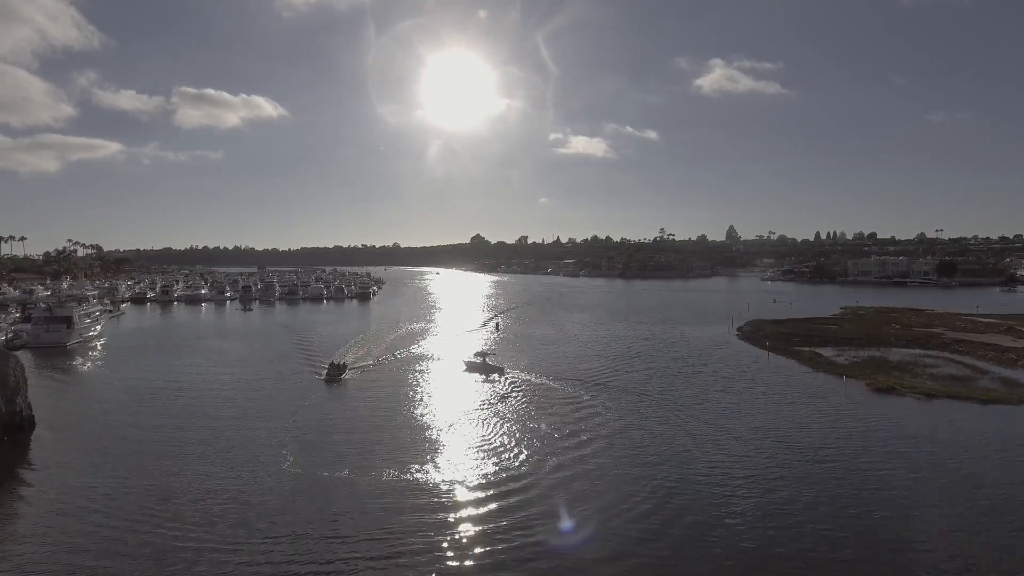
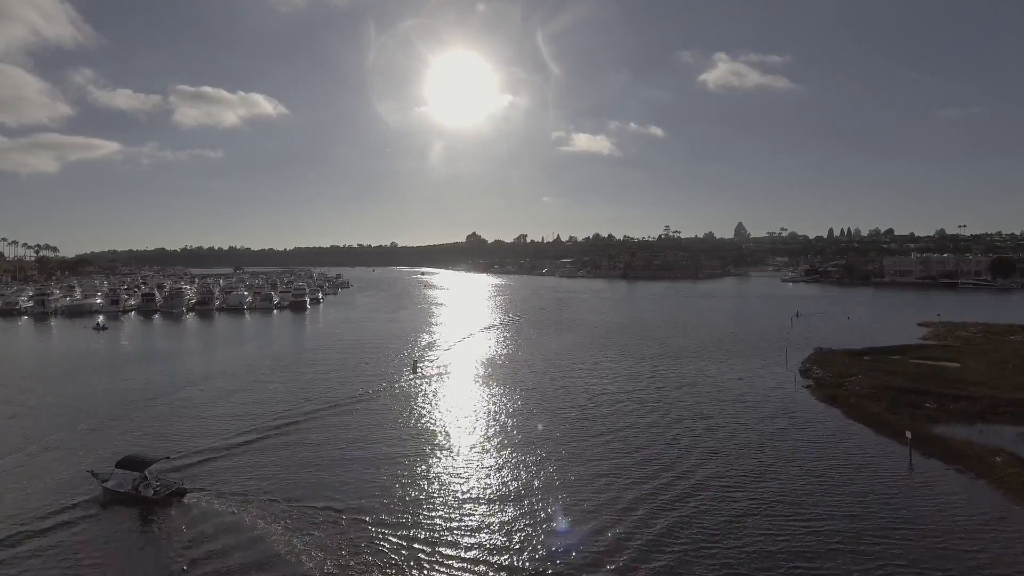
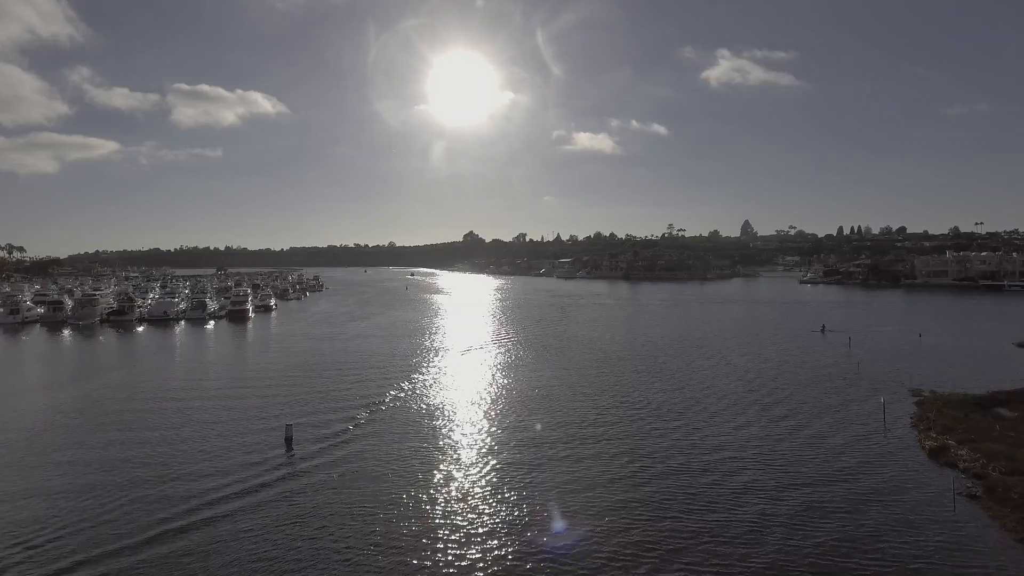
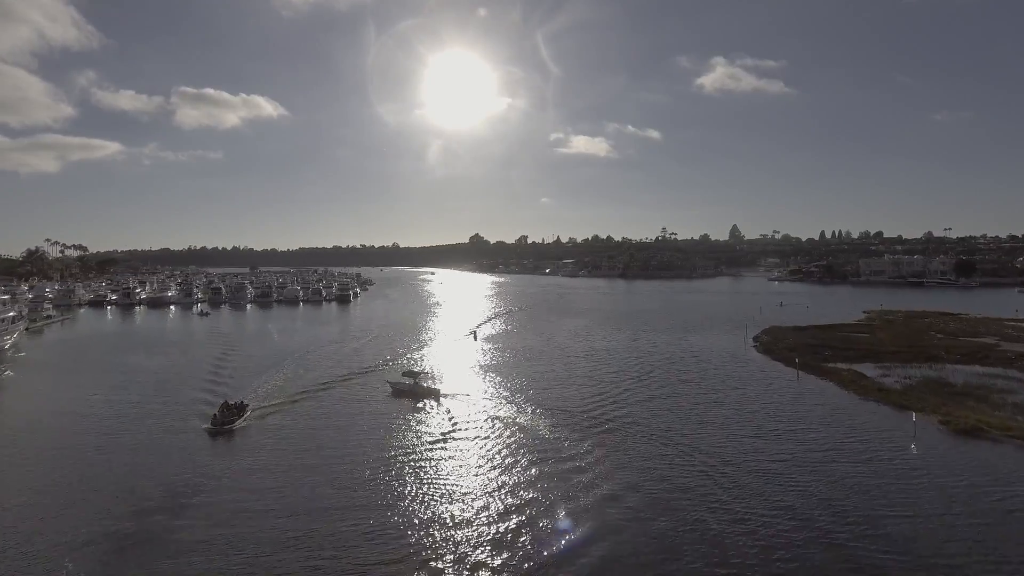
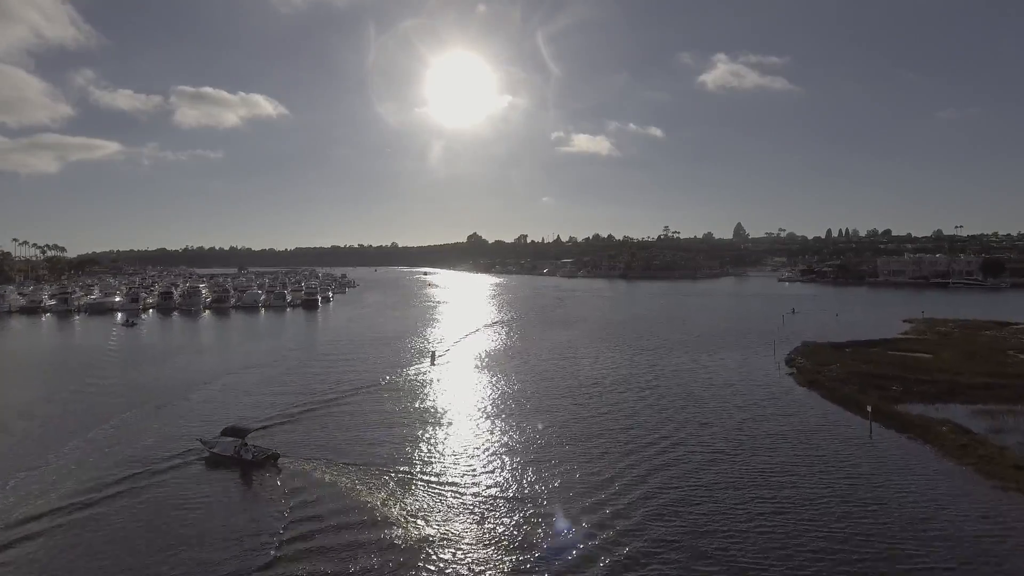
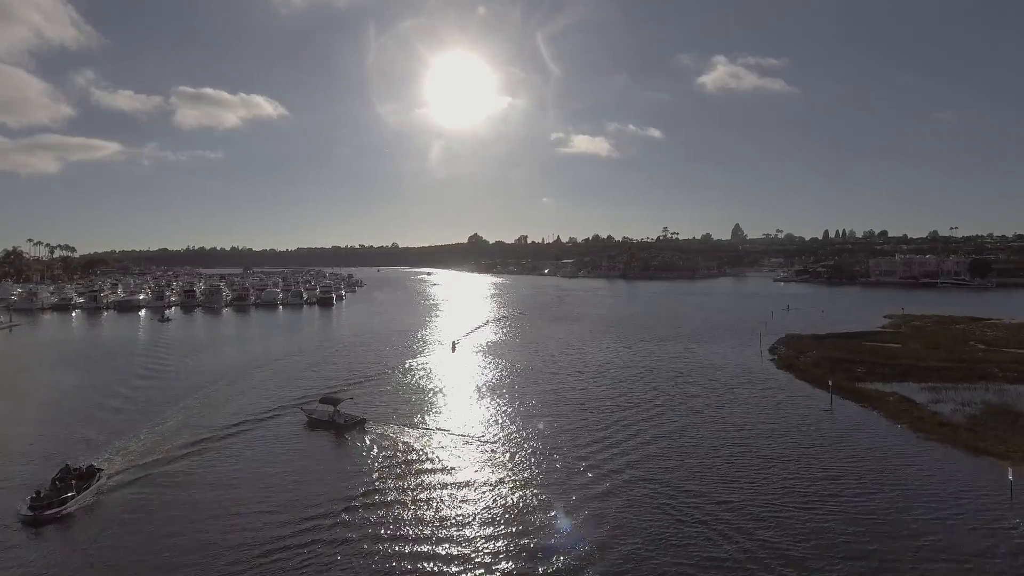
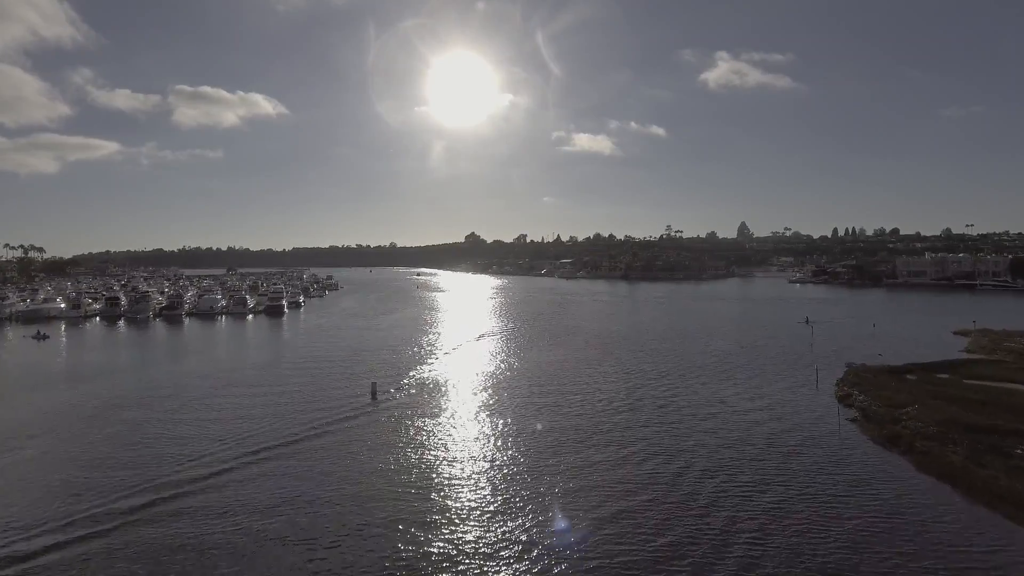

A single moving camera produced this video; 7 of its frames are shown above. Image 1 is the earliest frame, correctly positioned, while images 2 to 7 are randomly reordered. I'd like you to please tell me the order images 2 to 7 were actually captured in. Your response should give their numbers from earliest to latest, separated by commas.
4, 6, 5, 2, 7, 3
